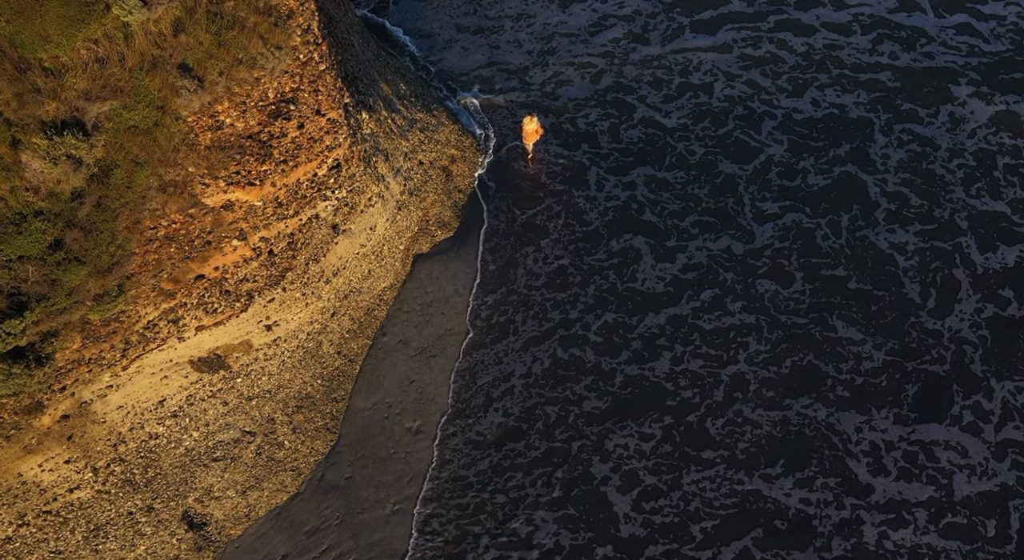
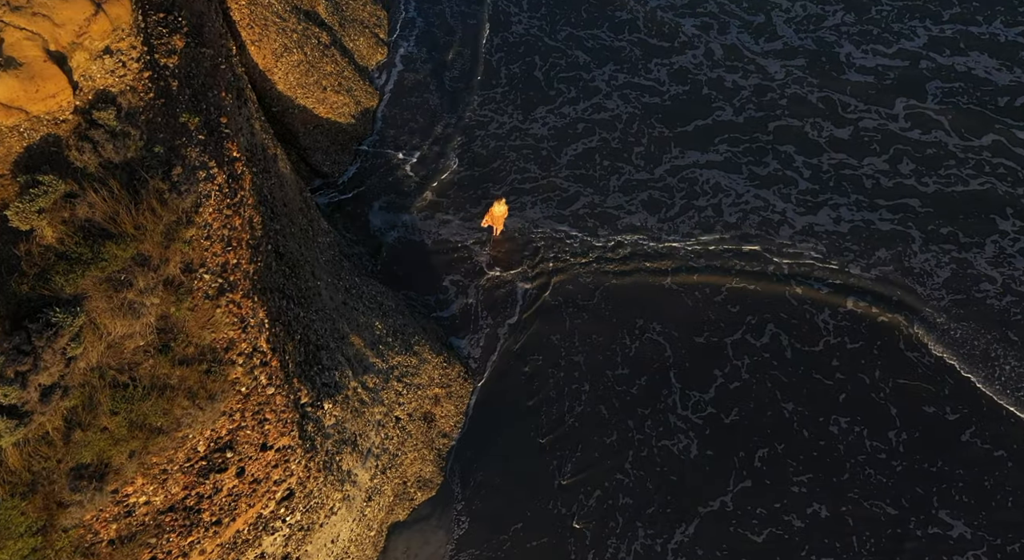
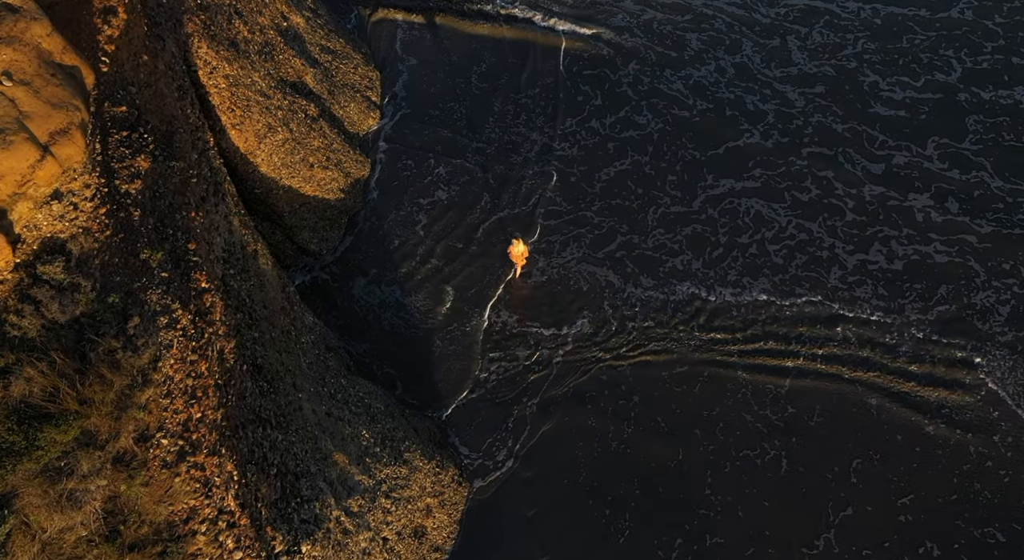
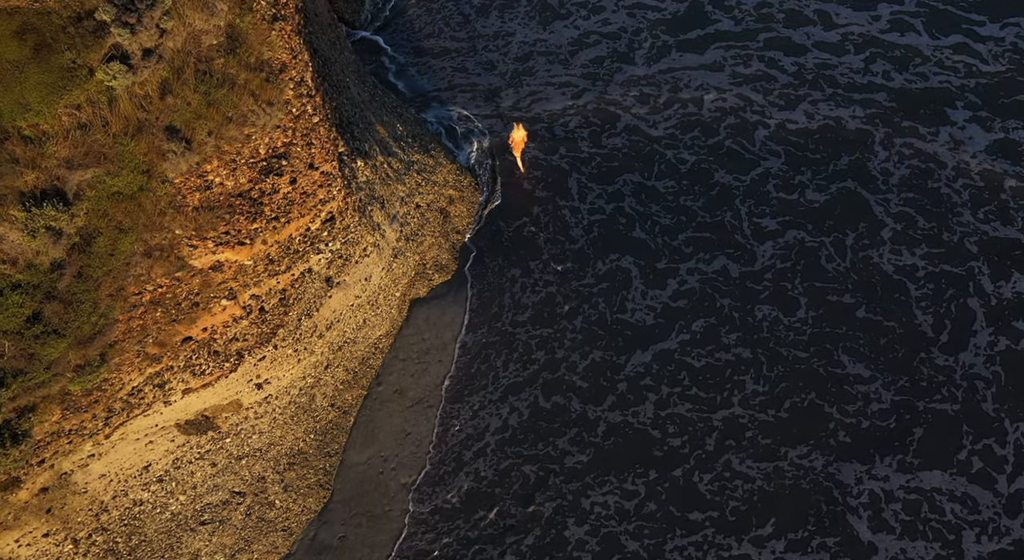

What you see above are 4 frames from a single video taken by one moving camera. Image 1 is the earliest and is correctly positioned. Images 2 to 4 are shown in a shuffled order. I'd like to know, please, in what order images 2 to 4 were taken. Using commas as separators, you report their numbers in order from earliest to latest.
4, 2, 3
